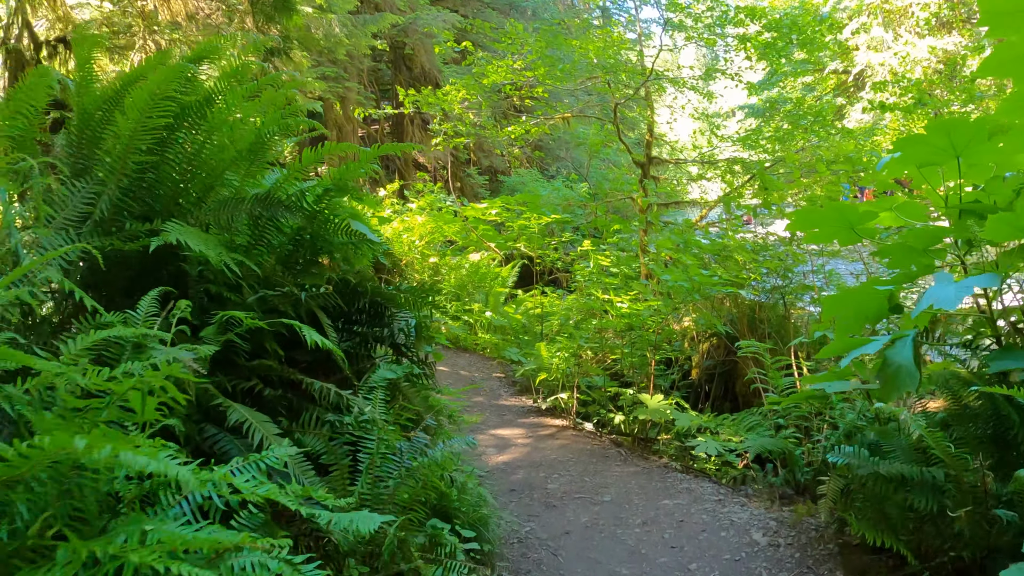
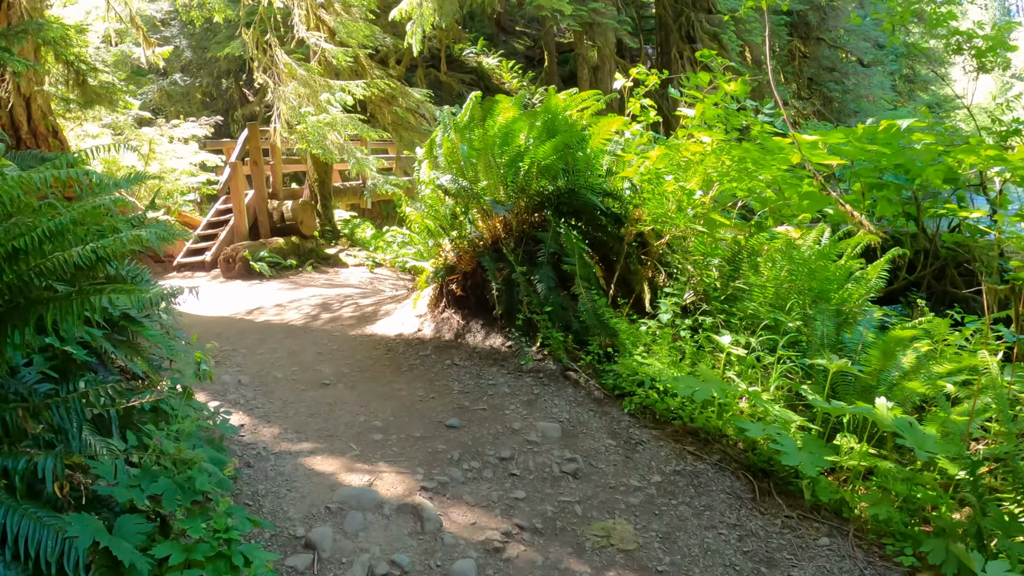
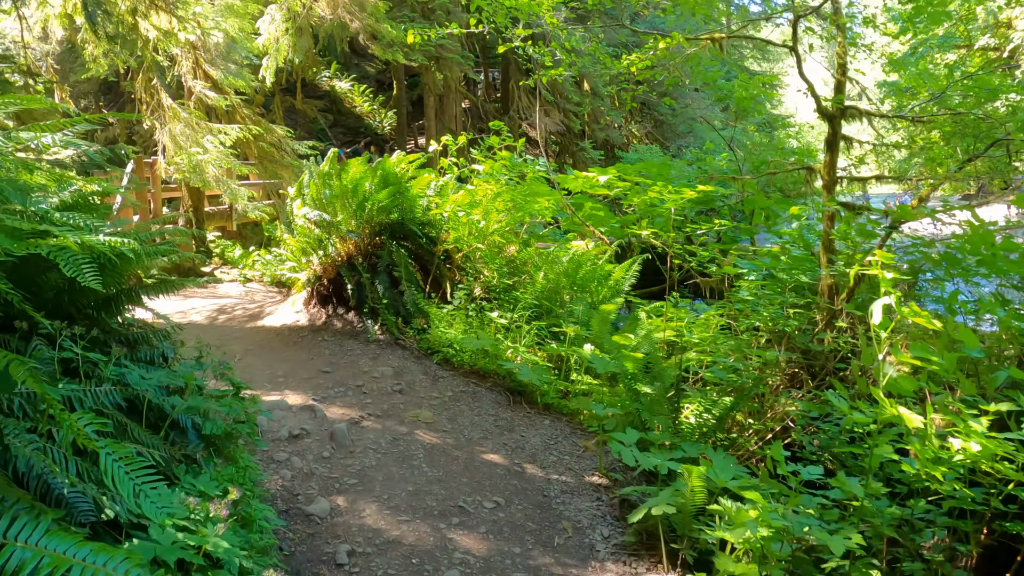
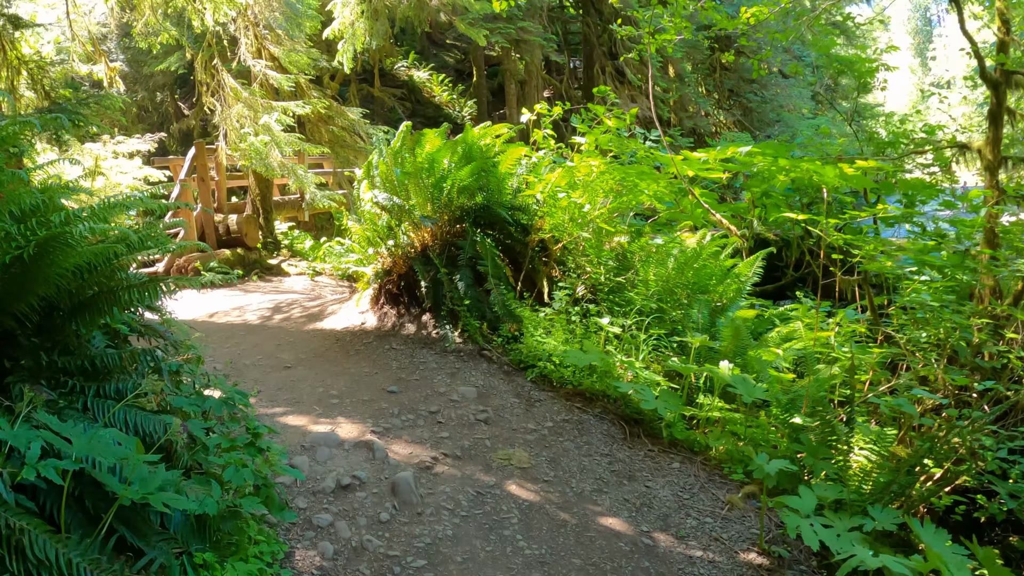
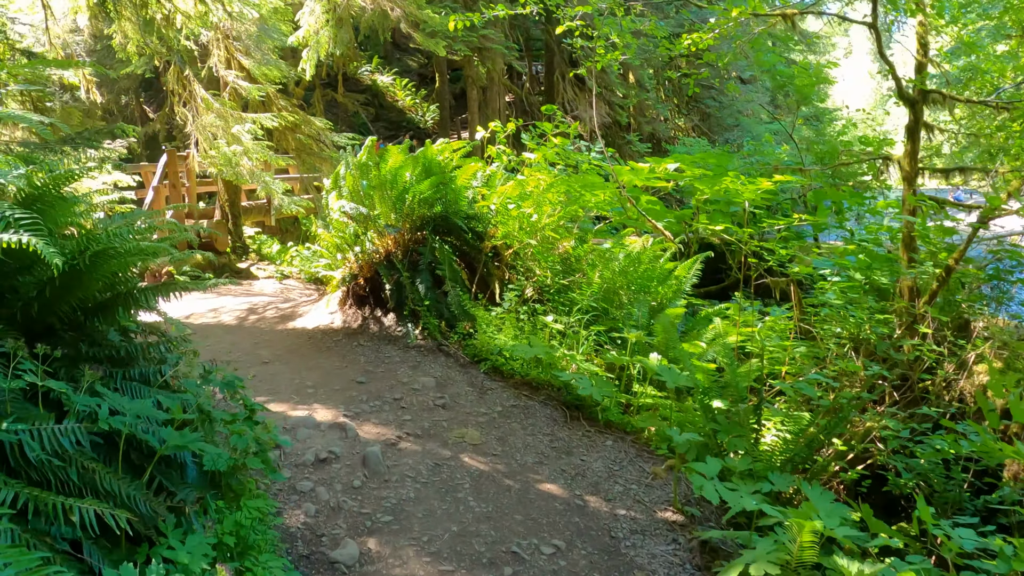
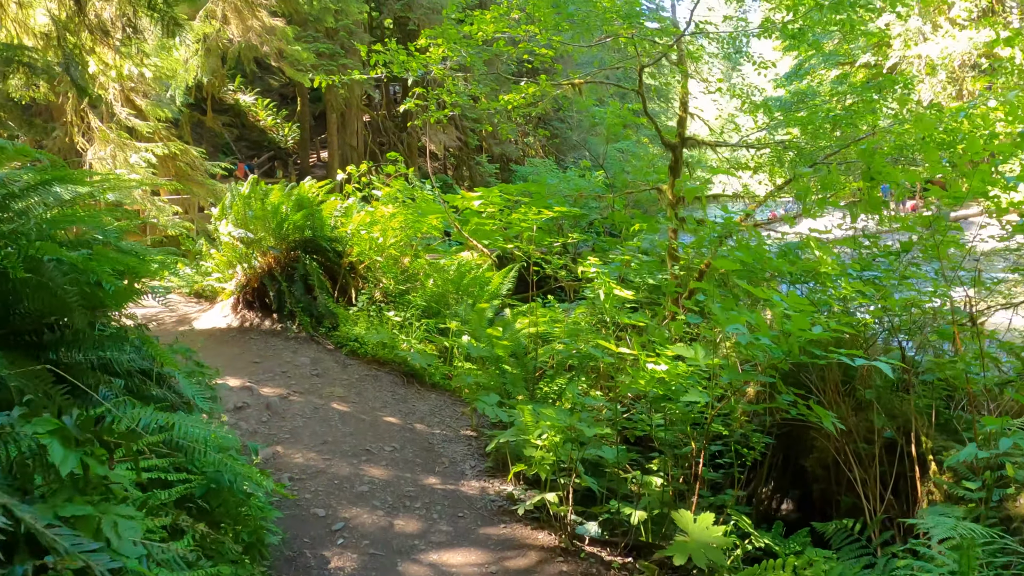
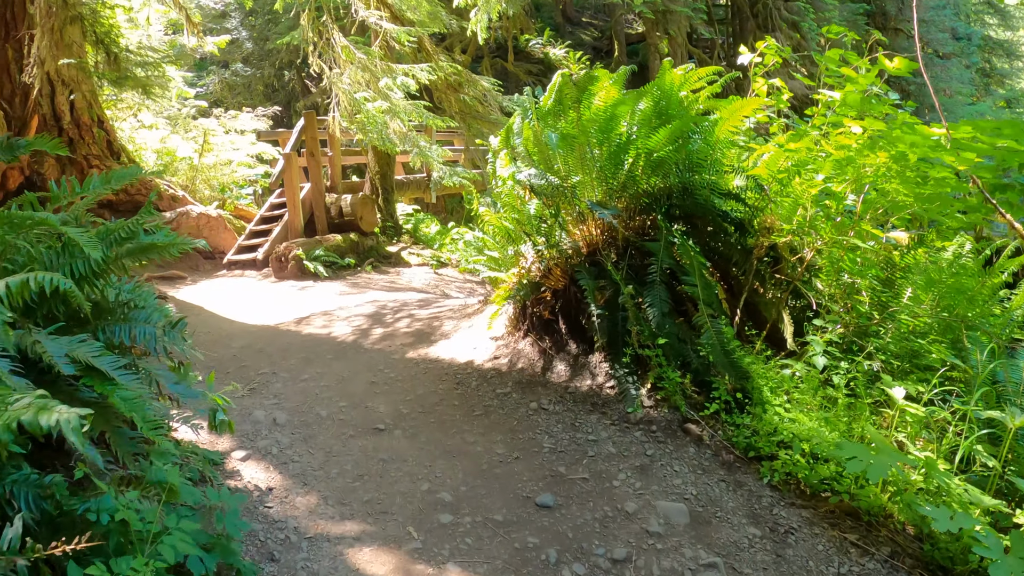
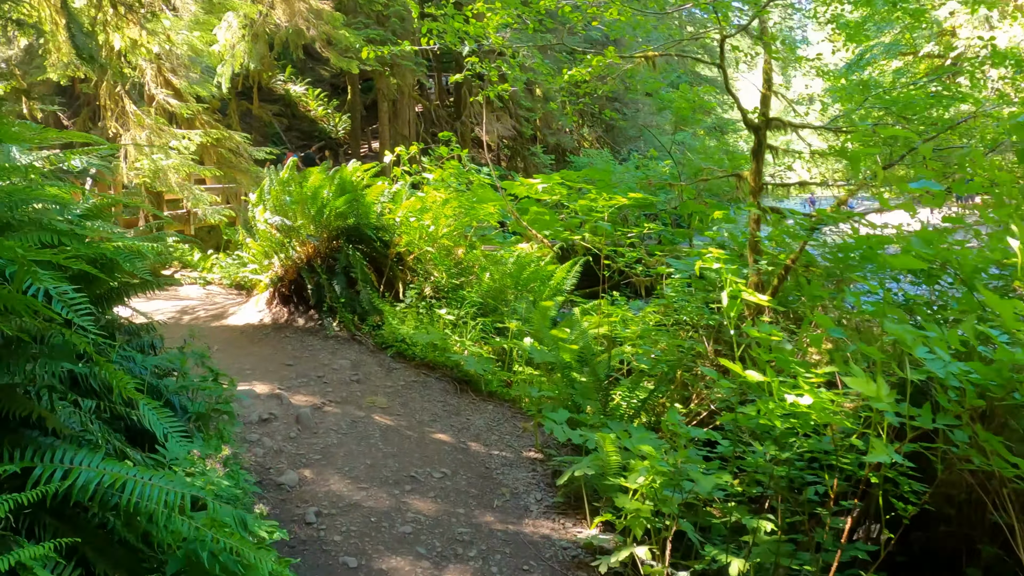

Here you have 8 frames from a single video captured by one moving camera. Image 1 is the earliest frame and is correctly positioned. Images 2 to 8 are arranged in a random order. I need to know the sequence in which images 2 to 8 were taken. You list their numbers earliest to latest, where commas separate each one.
6, 8, 3, 5, 4, 2, 7
